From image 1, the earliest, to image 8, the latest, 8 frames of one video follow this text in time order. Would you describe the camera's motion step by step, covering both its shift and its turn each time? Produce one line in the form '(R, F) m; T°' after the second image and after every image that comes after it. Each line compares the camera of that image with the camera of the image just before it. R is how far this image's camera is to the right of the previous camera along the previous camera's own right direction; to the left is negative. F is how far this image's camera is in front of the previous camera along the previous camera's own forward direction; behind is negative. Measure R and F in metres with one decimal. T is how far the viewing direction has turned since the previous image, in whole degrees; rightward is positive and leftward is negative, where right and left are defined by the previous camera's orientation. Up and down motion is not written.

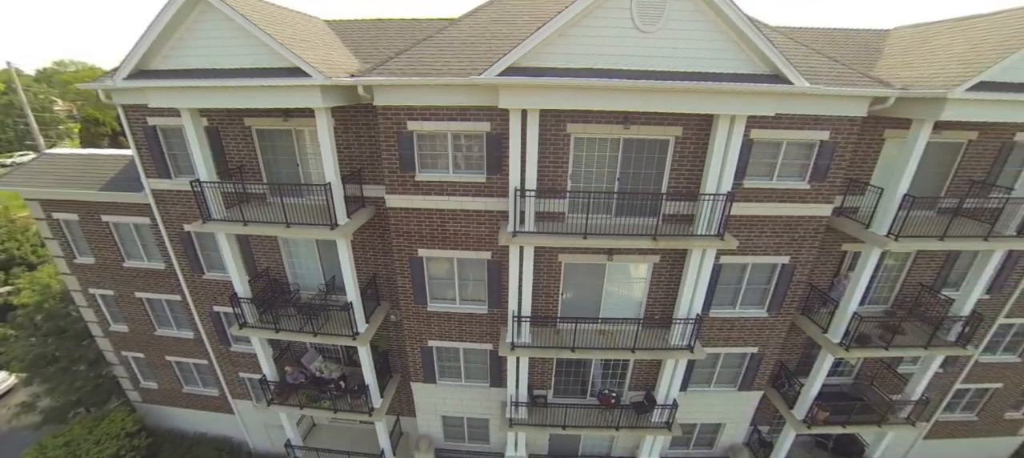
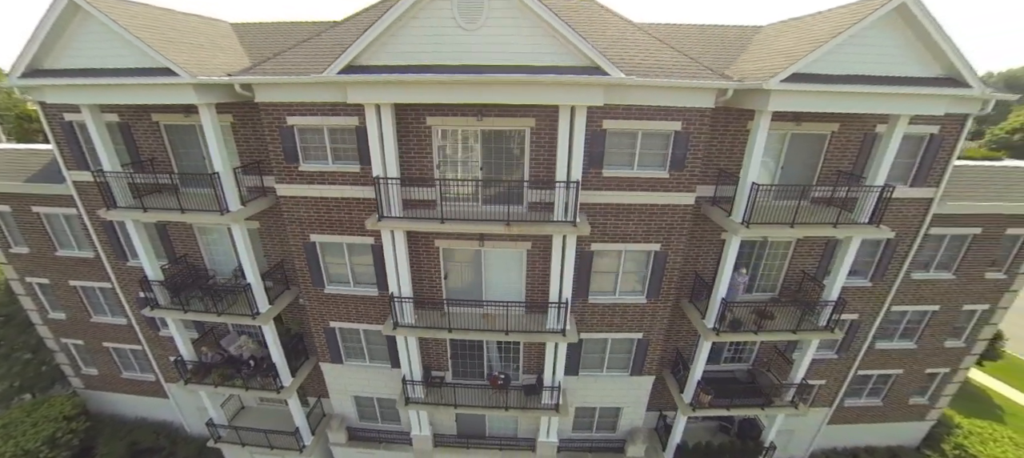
(+3.5, -0.6) m; -1°
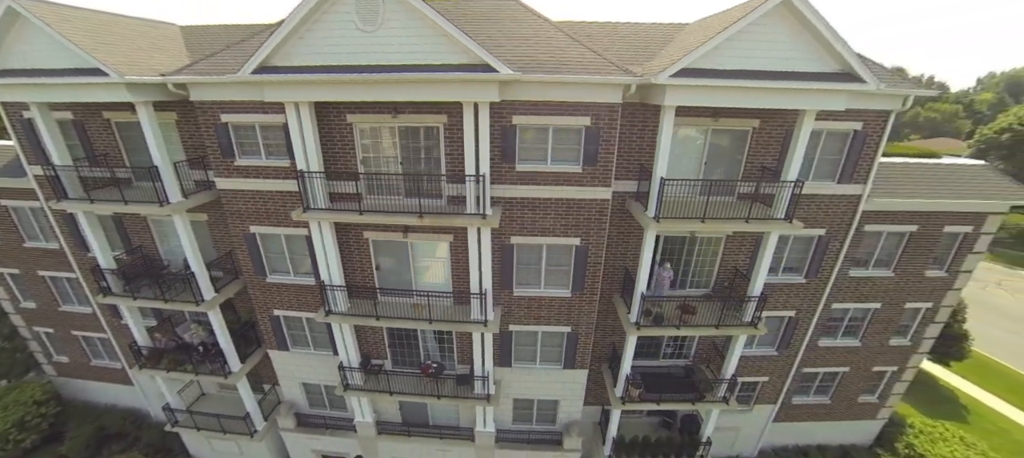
(+2.5, -0.3) m; -1°
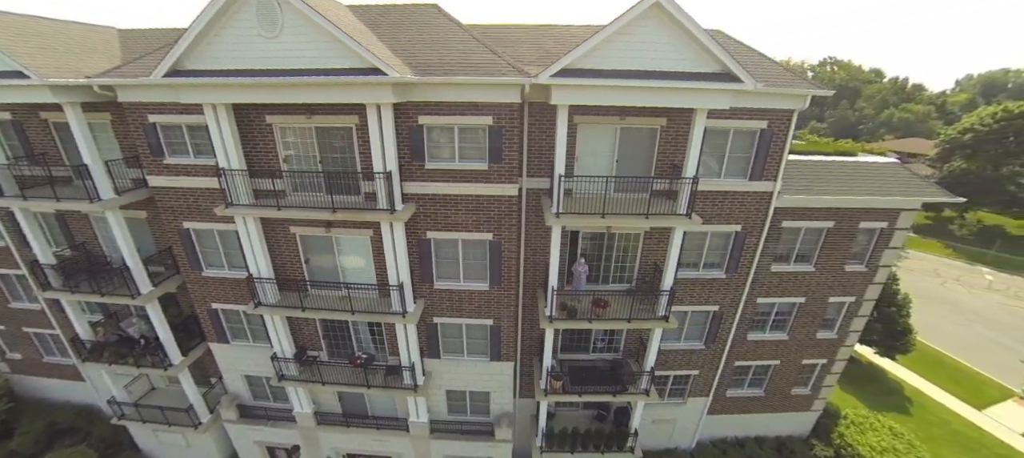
(+2.5, -0.4) m; 0°
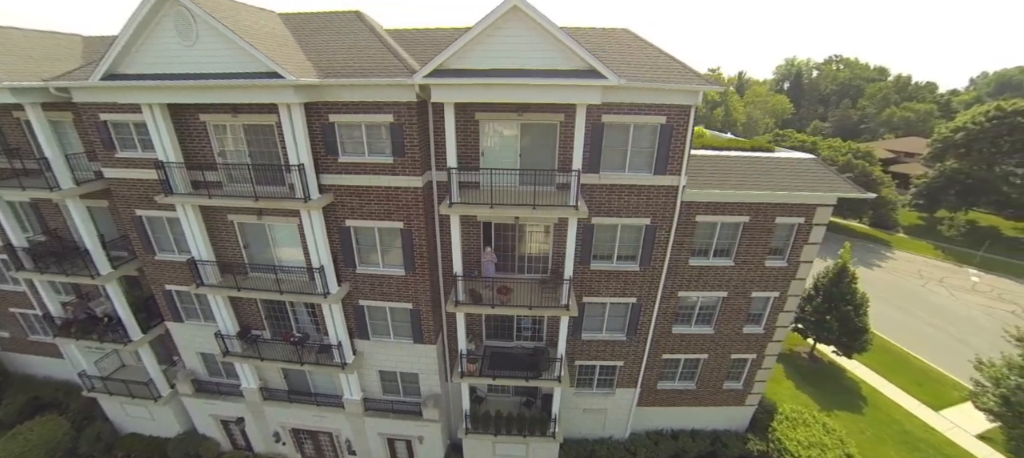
(+3.4, -0.6) m; -2°
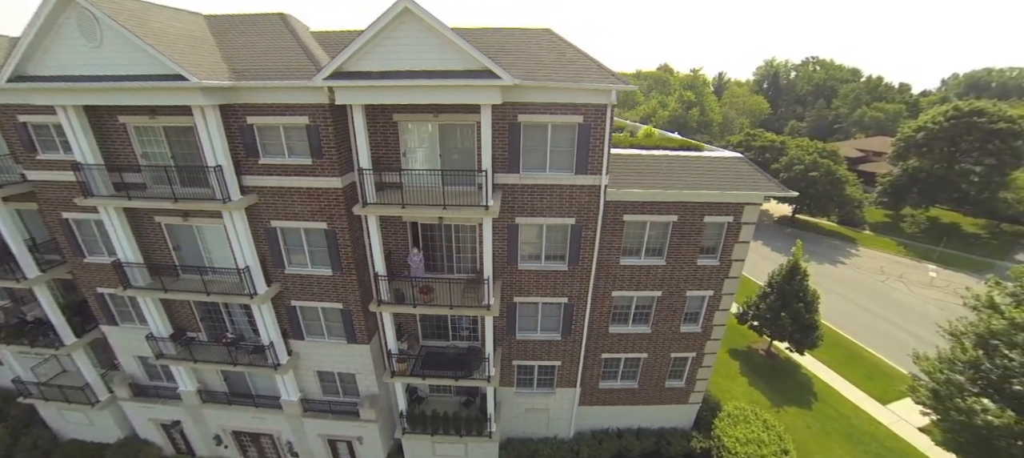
(+2.4, -0.1) m; +1°
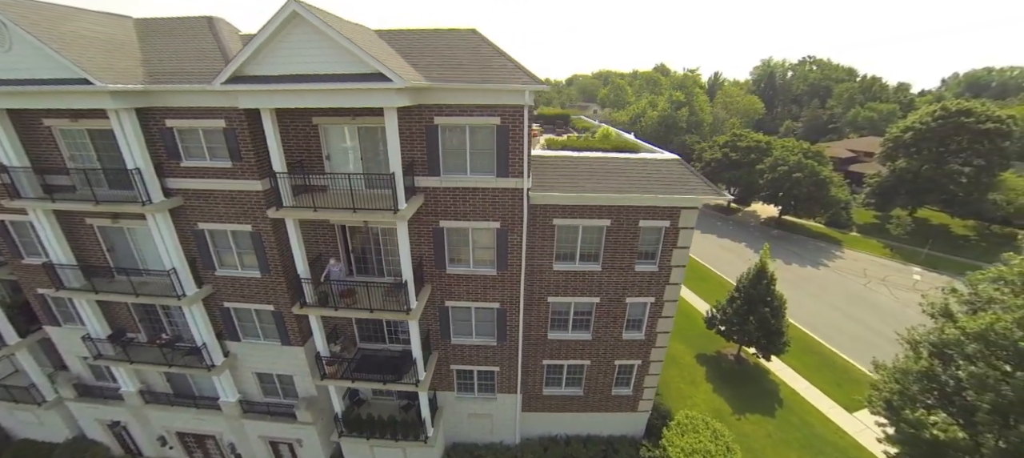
(+2.7, +0.2) m; -1°
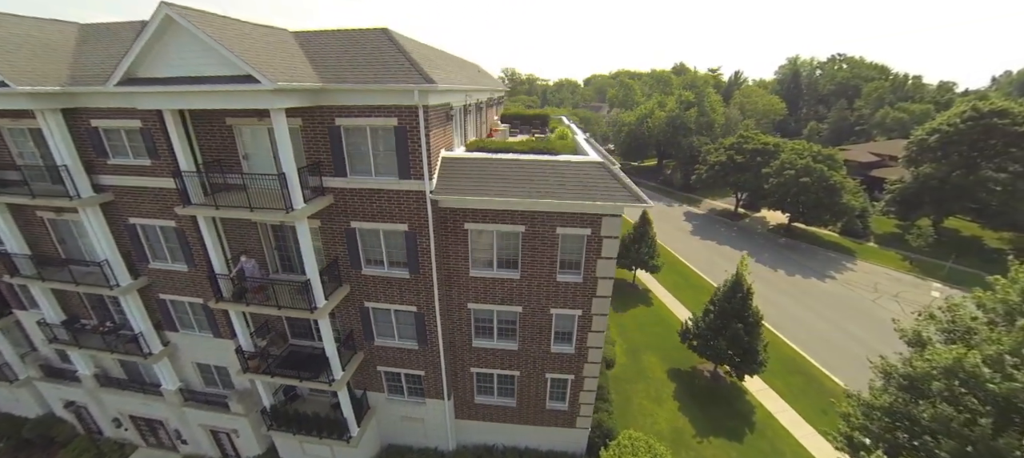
(+3.7, +0.5) m; -4°
